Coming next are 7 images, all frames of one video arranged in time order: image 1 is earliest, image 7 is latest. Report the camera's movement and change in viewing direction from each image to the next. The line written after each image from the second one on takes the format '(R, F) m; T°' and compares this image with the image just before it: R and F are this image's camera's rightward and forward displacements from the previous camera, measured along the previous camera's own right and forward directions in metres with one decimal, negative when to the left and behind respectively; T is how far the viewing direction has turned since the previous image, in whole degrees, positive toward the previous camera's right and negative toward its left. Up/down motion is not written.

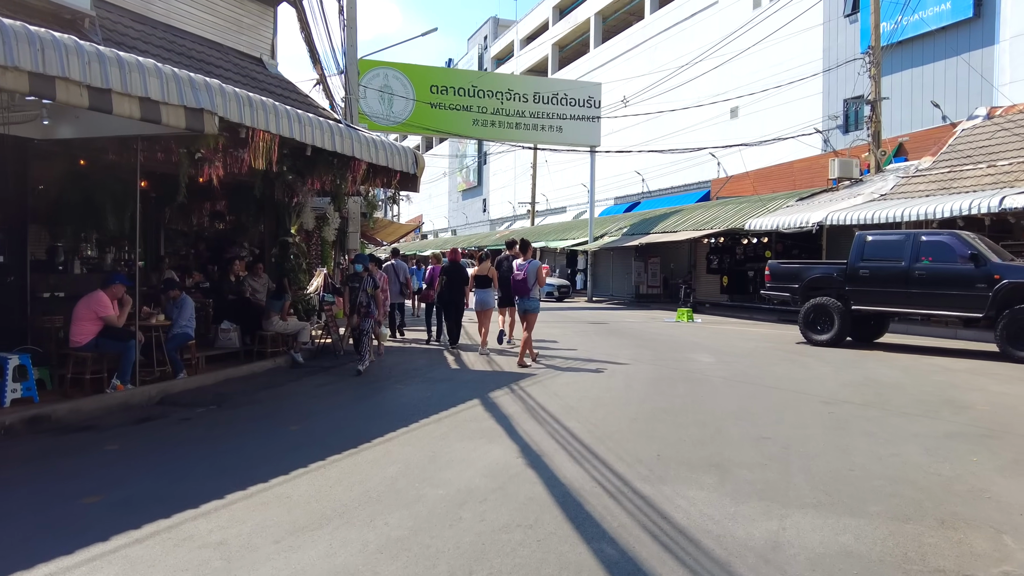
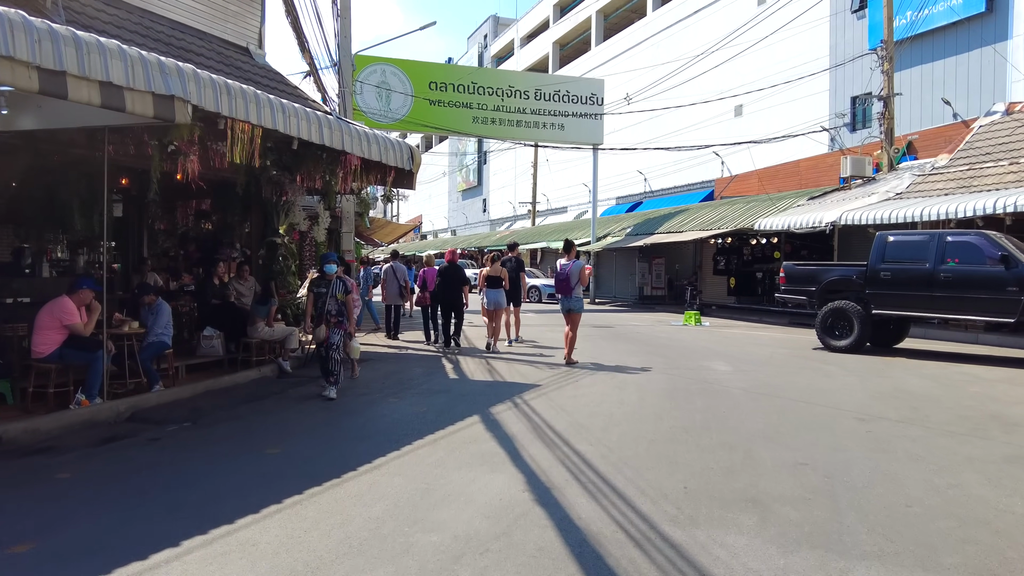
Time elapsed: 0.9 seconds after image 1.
(0.0, +0.7) m; 0°
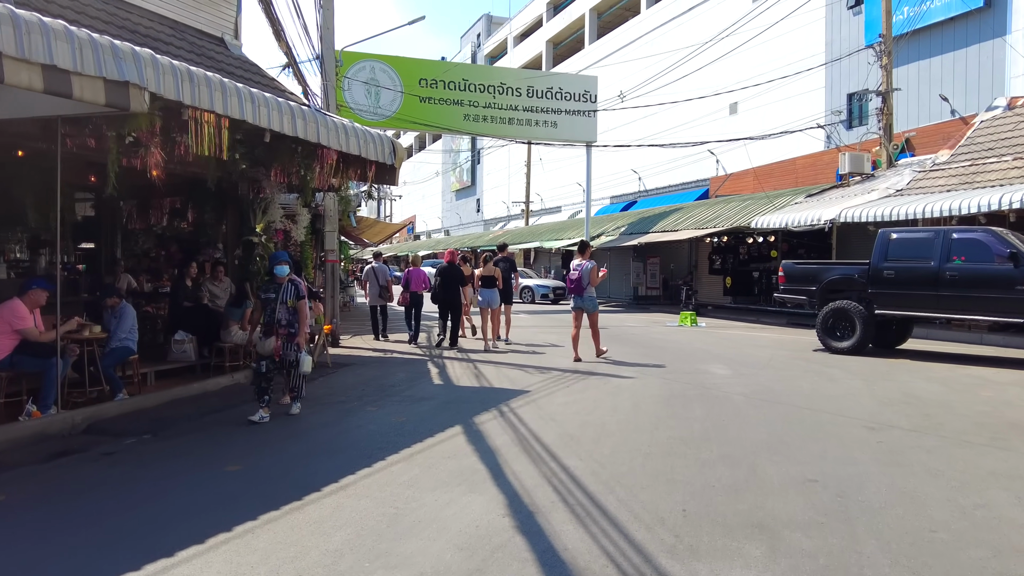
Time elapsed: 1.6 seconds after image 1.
(+0.1, +0.5) m; 0°
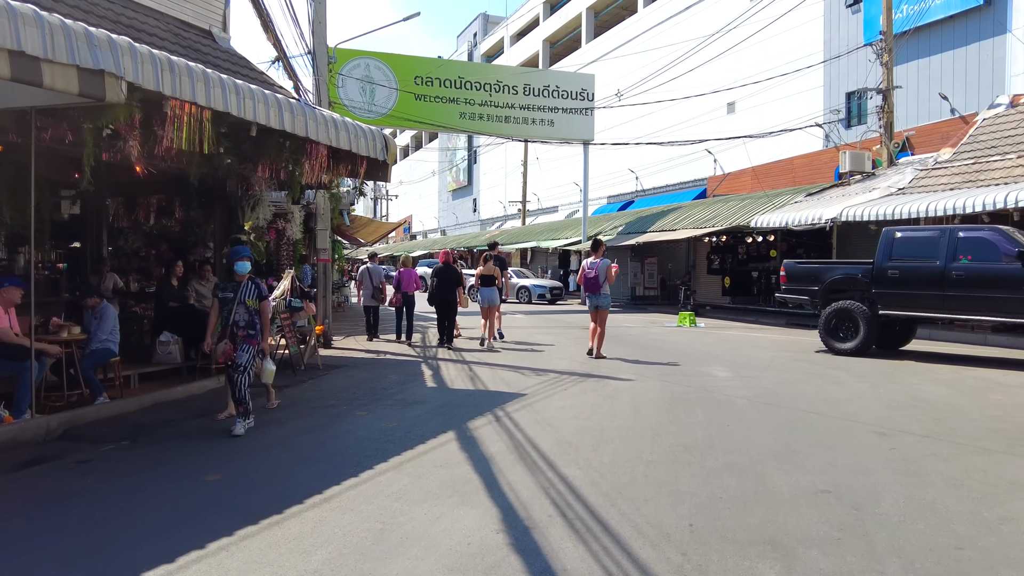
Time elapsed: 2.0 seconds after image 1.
(0.0, +0.3) m; 0°
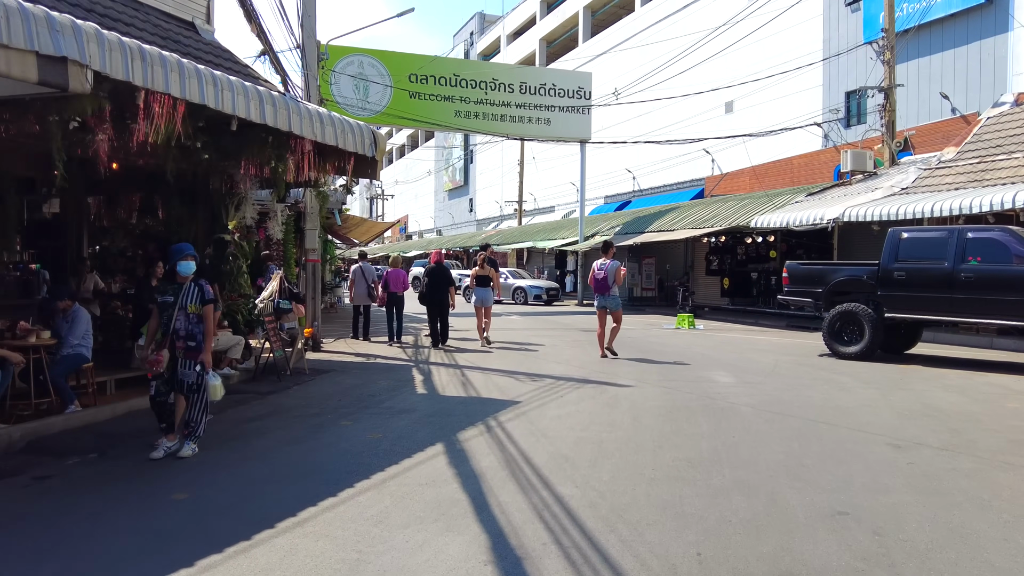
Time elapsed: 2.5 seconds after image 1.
(0.0, +0.4) m; 0°
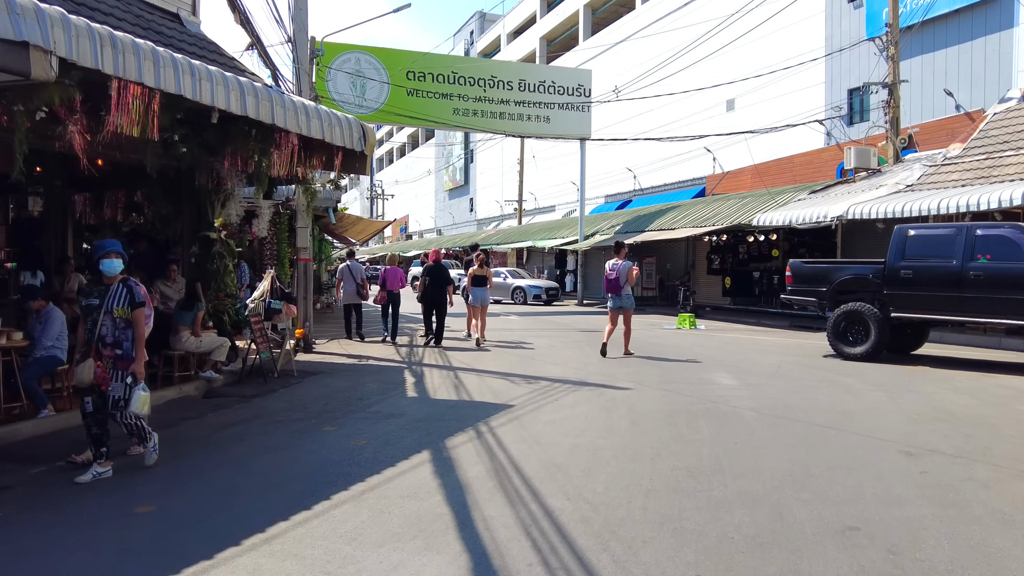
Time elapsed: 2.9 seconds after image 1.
(+0.1, +0.3) m; 0°
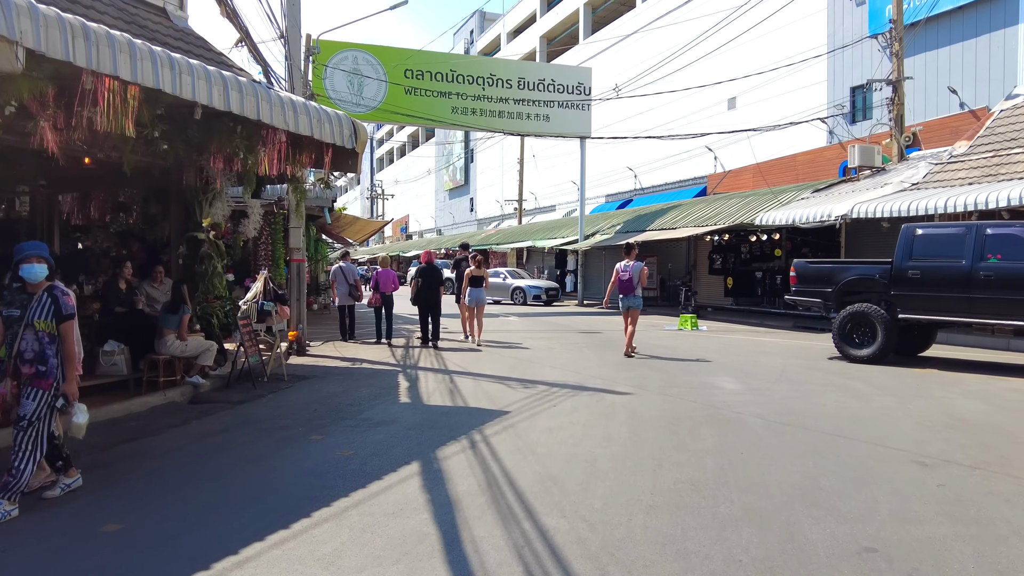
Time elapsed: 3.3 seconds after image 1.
(0.0, +0.3) m; 0°
